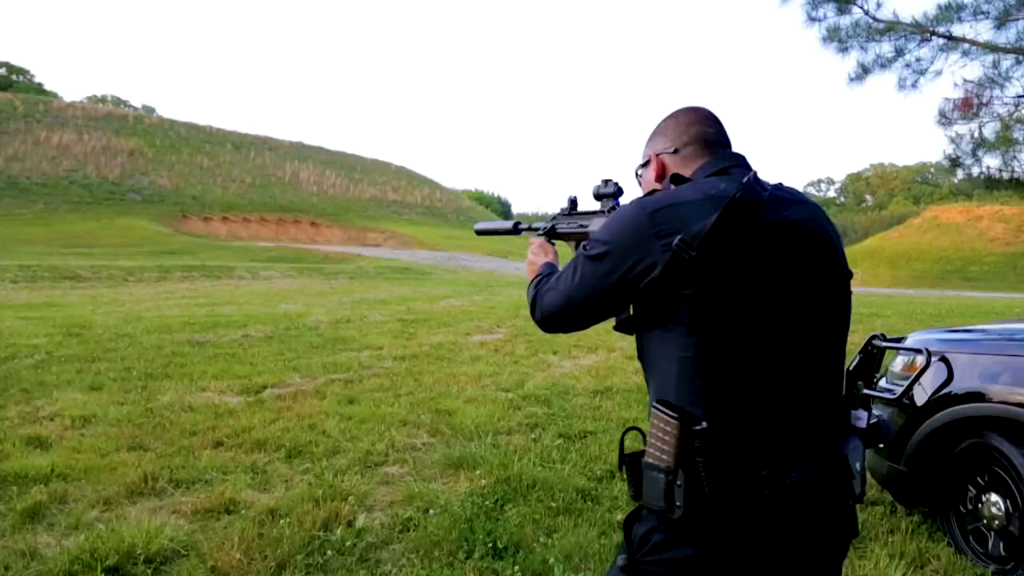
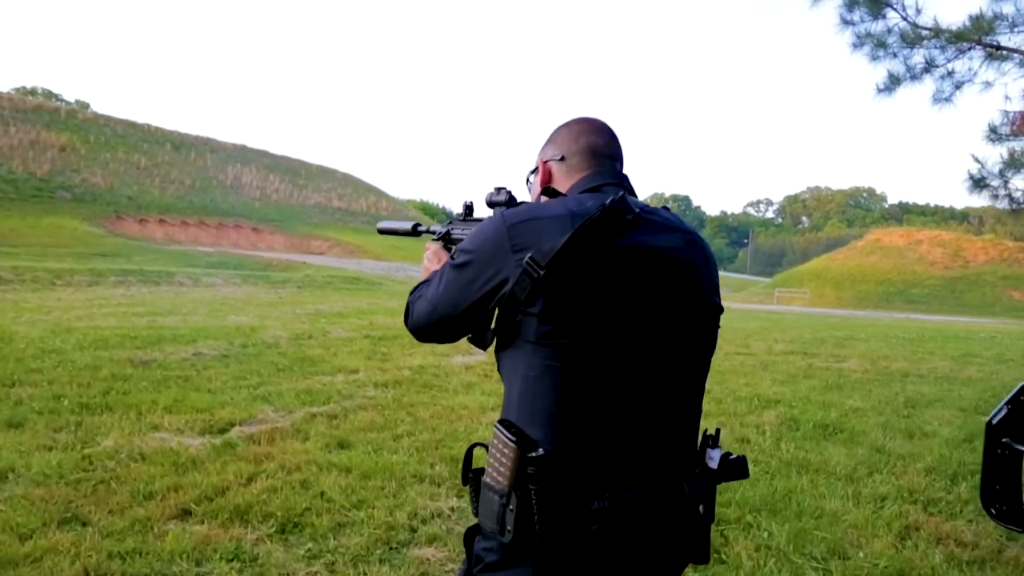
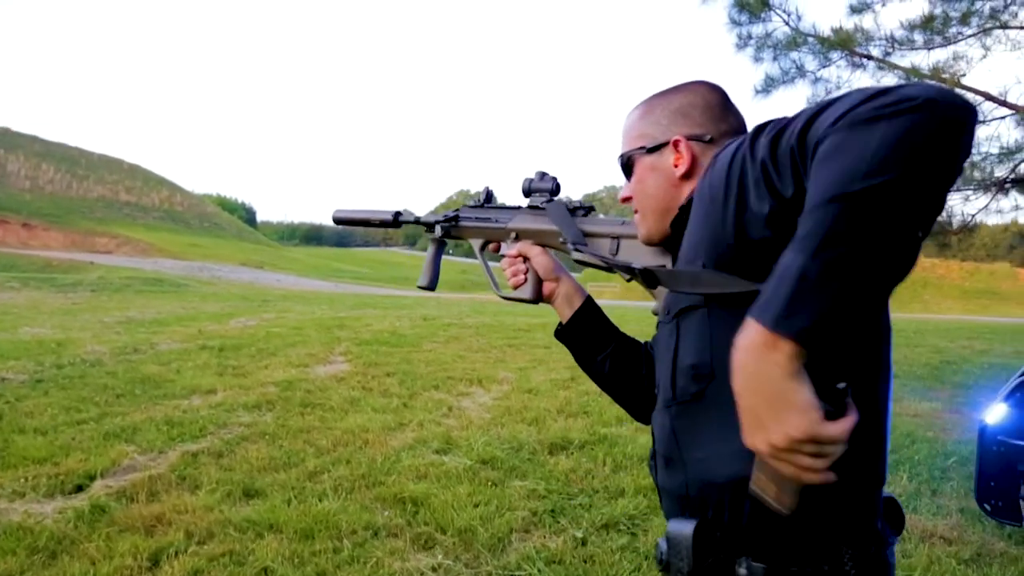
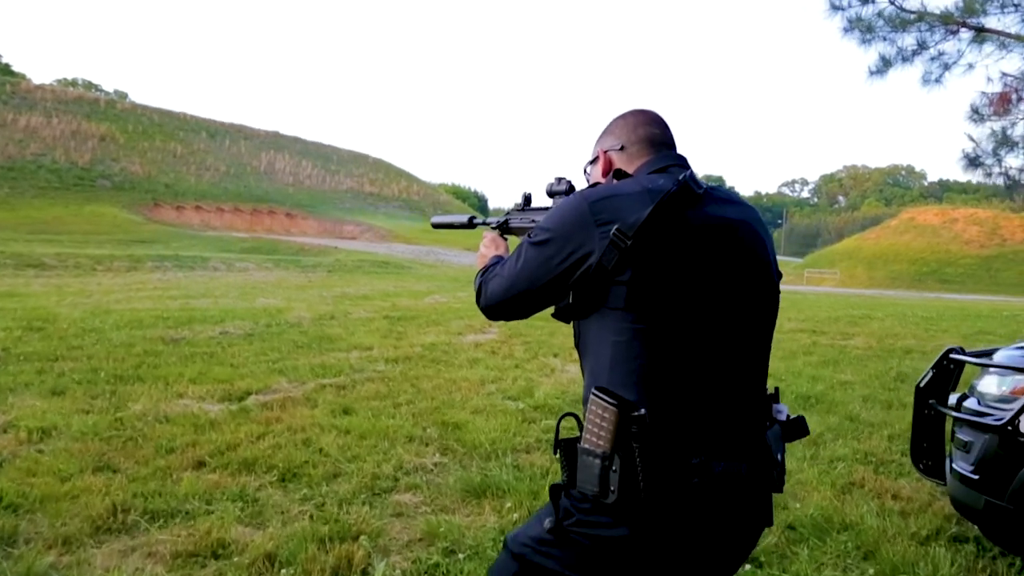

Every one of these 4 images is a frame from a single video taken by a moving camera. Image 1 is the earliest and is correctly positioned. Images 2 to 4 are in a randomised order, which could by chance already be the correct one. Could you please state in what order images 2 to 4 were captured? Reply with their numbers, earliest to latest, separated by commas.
4, 2, 3
